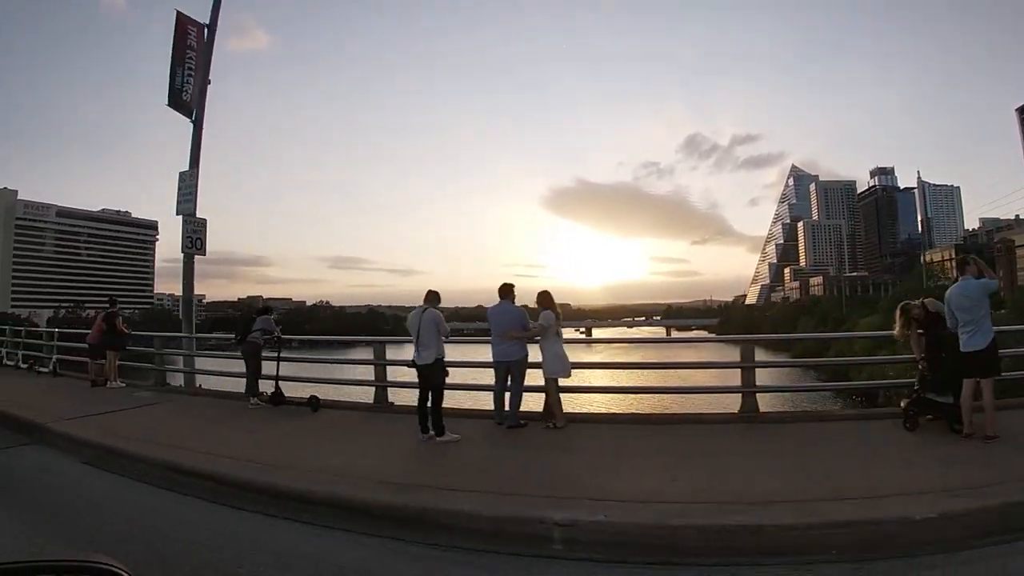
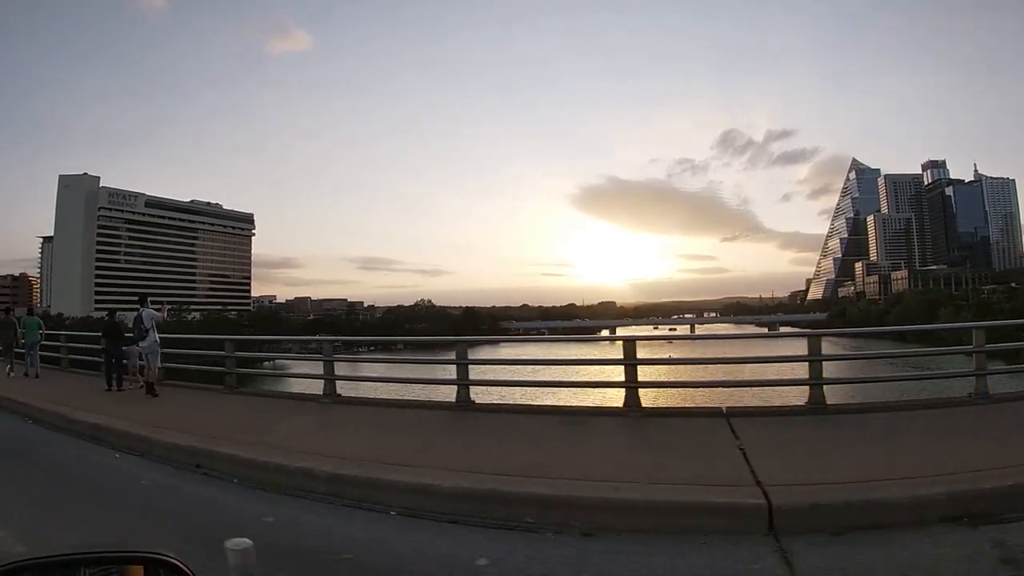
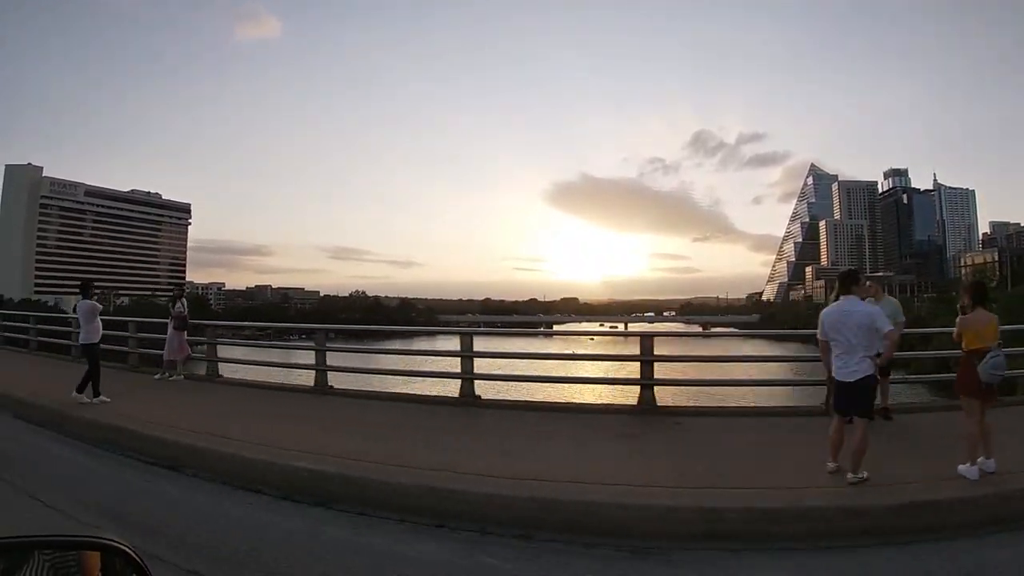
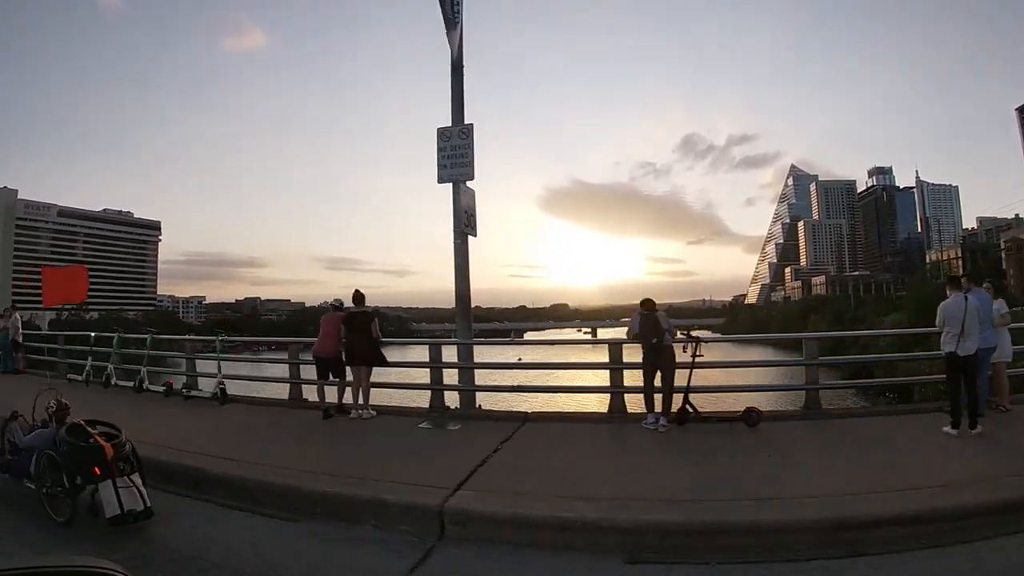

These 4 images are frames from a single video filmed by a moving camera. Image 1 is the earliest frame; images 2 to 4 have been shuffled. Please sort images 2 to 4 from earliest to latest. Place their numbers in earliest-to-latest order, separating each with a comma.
4, 3, 2
